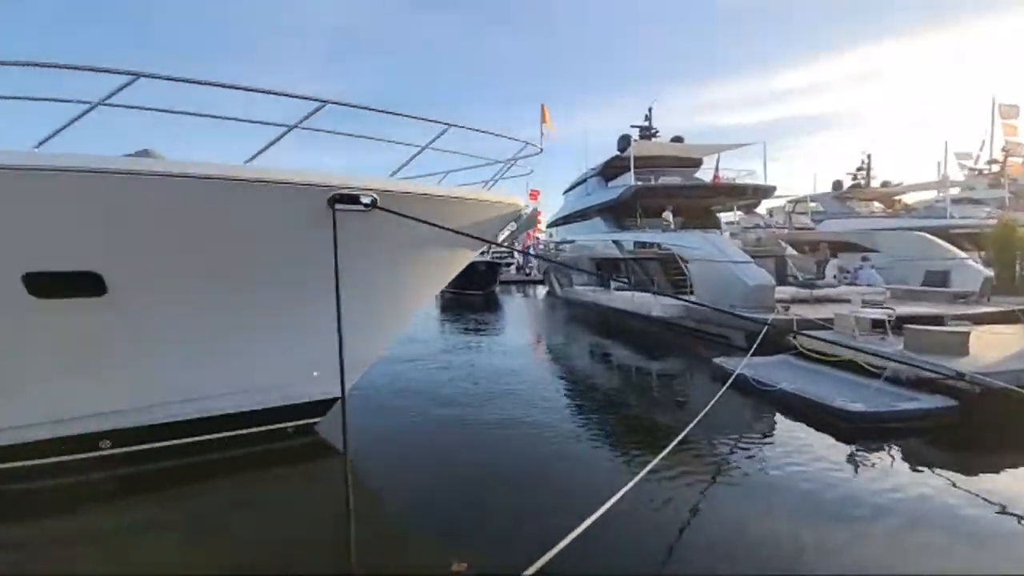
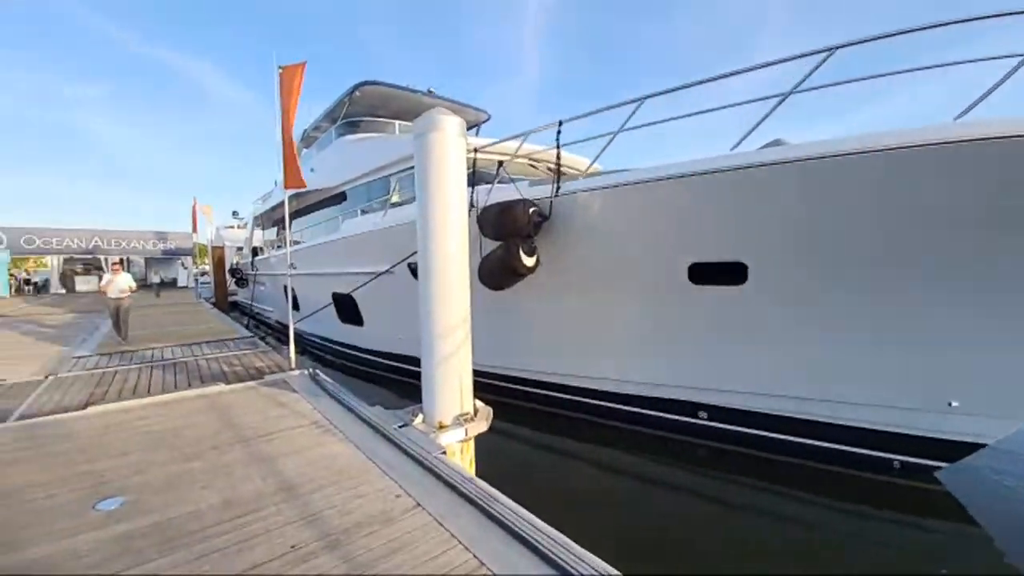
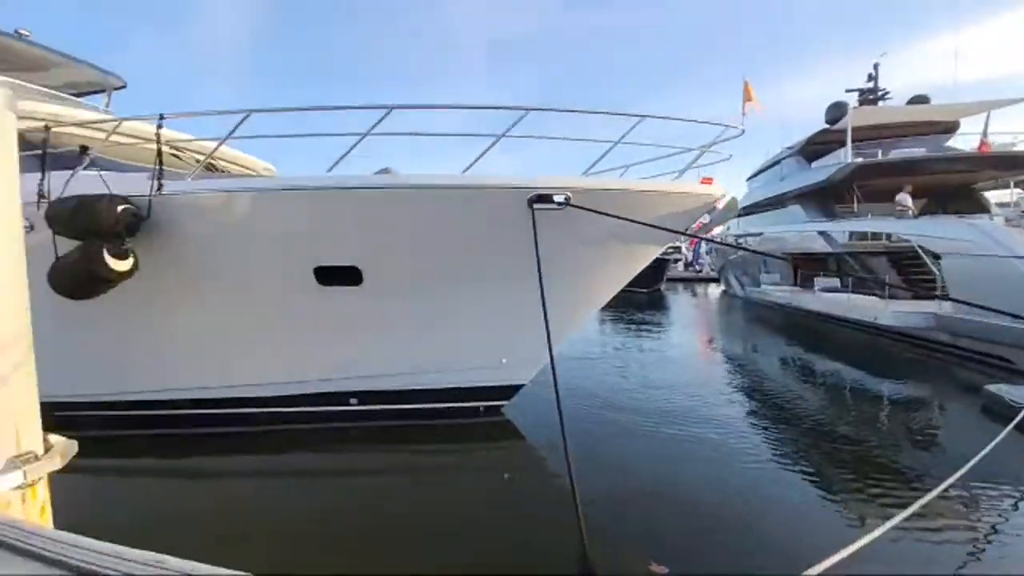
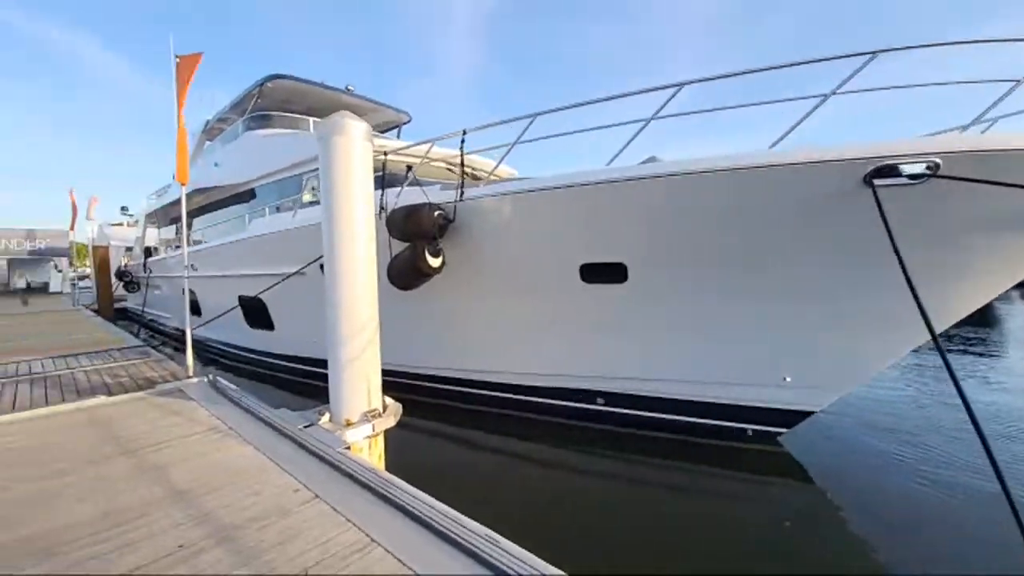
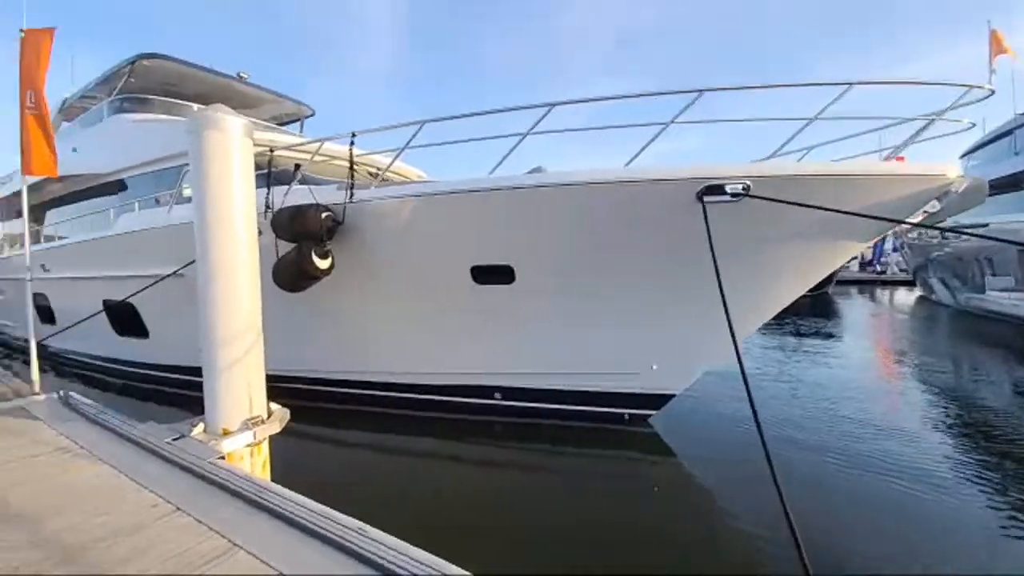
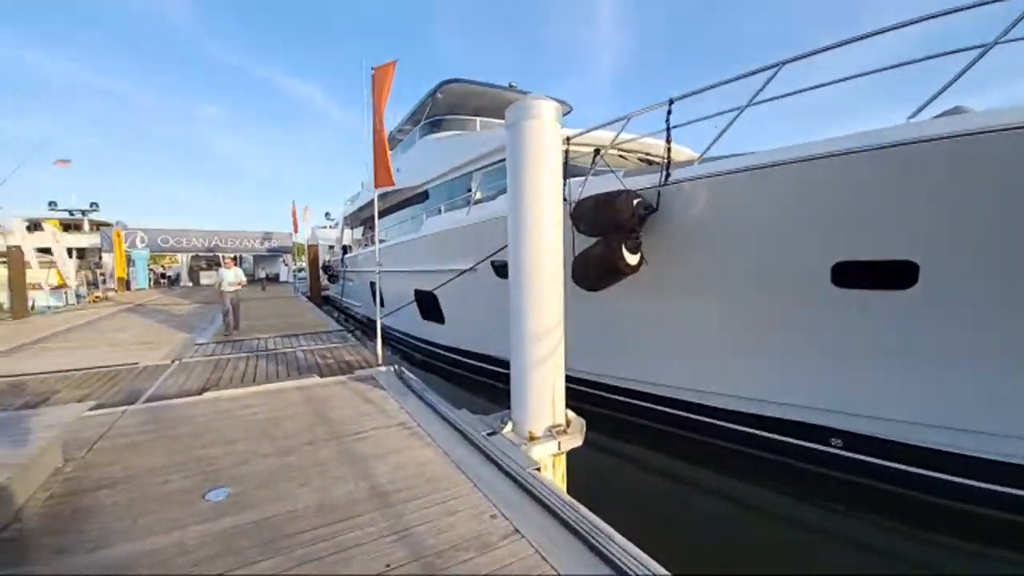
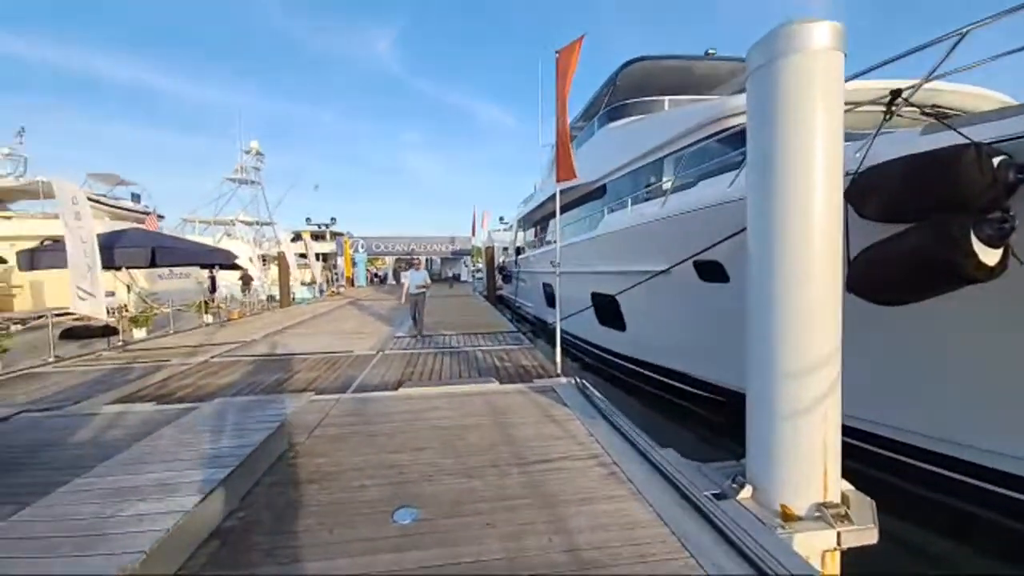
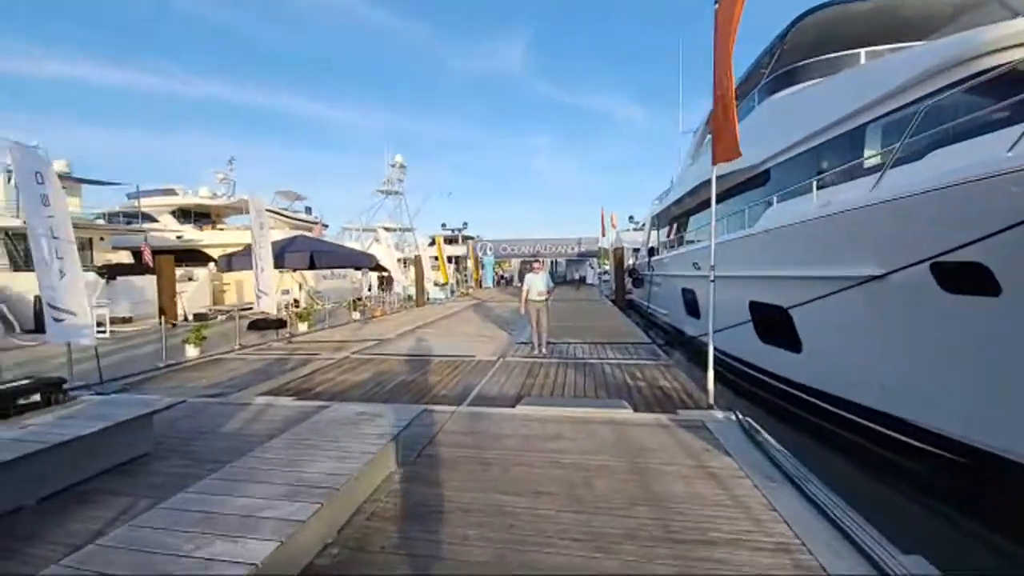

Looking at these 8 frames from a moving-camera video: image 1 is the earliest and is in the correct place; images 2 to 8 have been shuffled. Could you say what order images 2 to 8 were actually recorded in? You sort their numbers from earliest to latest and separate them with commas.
3, 5, 4, 2, 6, 7, 8
